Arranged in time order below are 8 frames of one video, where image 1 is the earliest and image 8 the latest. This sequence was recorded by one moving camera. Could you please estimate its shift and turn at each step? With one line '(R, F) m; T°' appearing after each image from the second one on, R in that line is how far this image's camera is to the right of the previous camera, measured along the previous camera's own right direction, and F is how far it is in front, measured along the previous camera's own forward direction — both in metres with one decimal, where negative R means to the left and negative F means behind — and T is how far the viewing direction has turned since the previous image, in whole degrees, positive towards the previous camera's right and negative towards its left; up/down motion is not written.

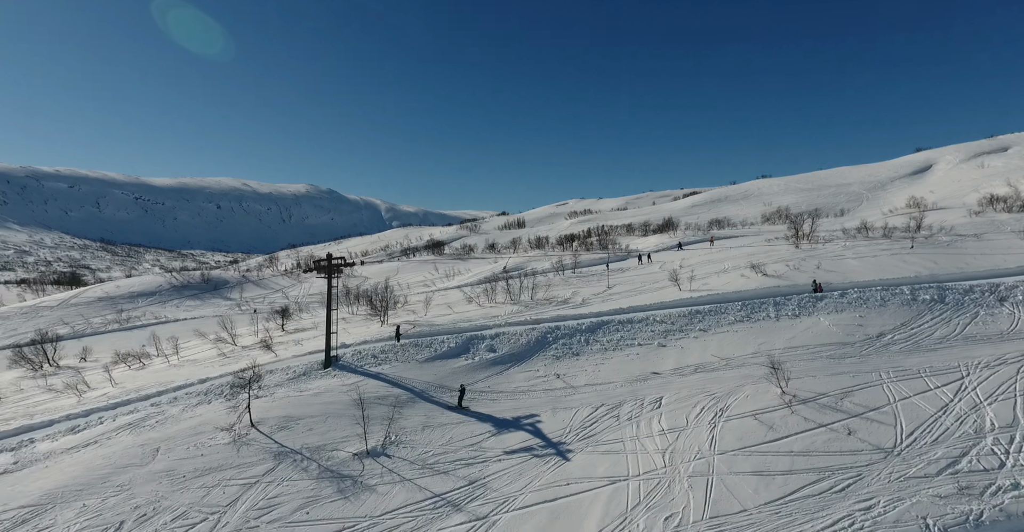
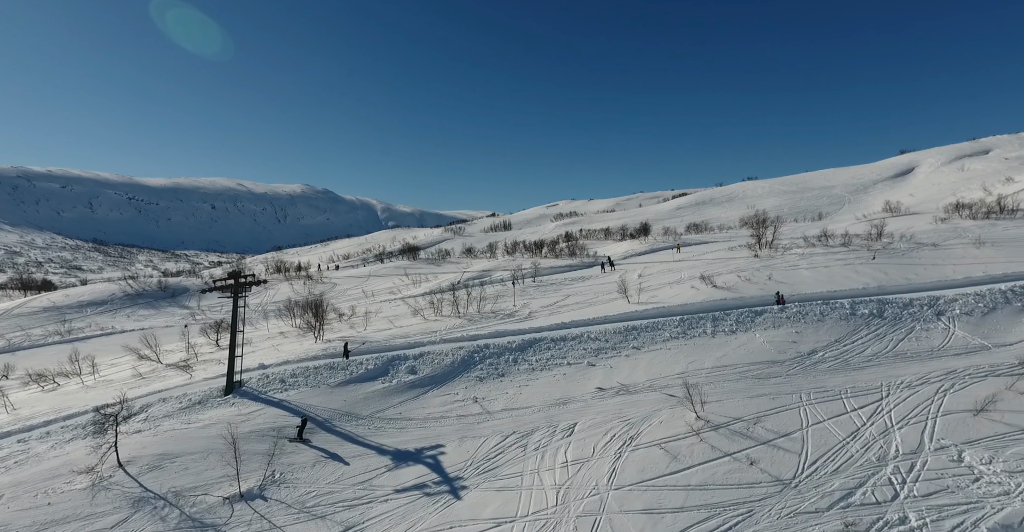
(+1.4, +0.2) m; +2°
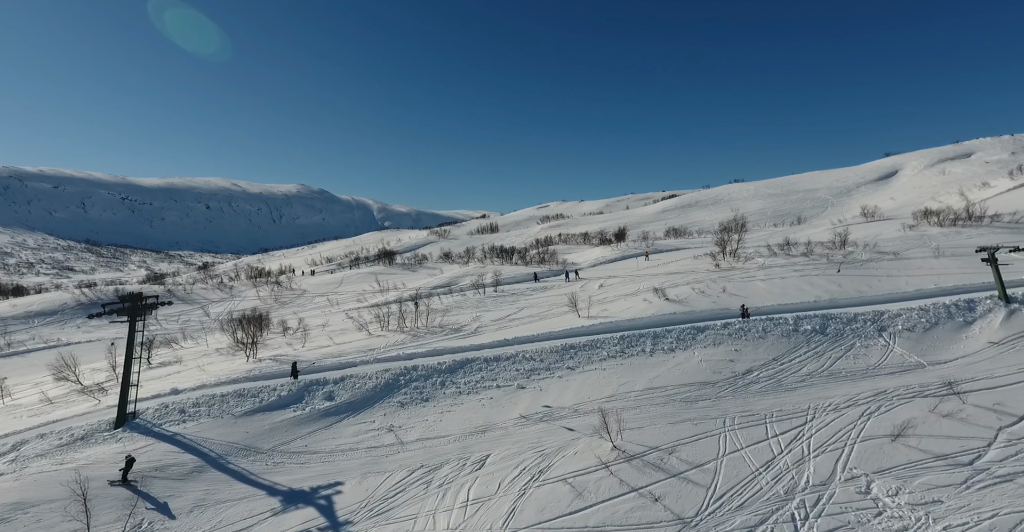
(+1.3, +0.3) m; +2°
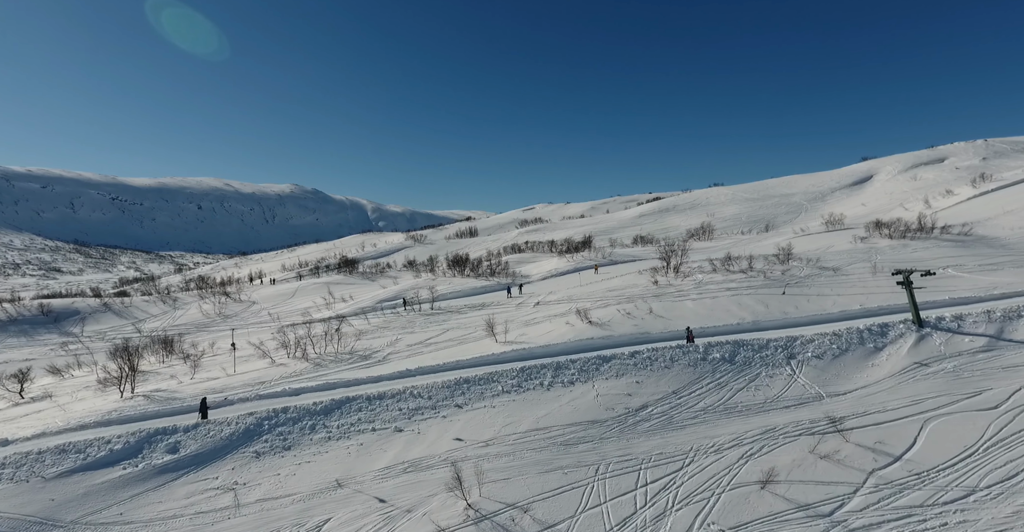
(+2.2, +0.5) m; +3°
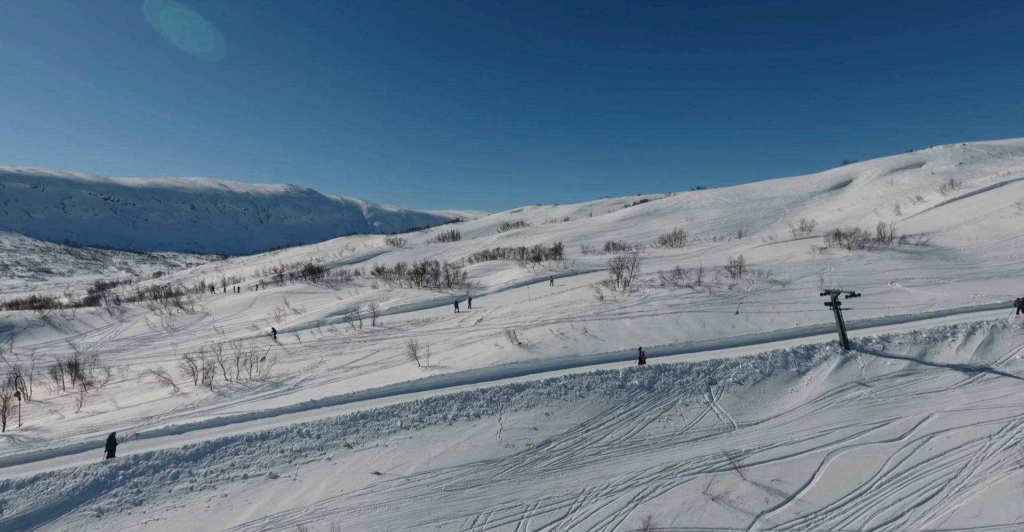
(+2.0, +0.5) m; +3°
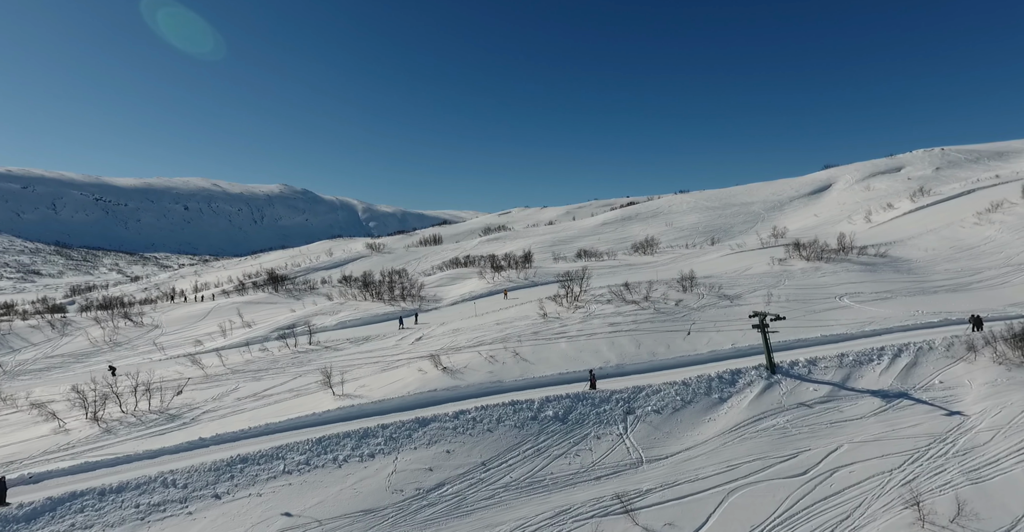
(+2.1, +0.5) m; +3°
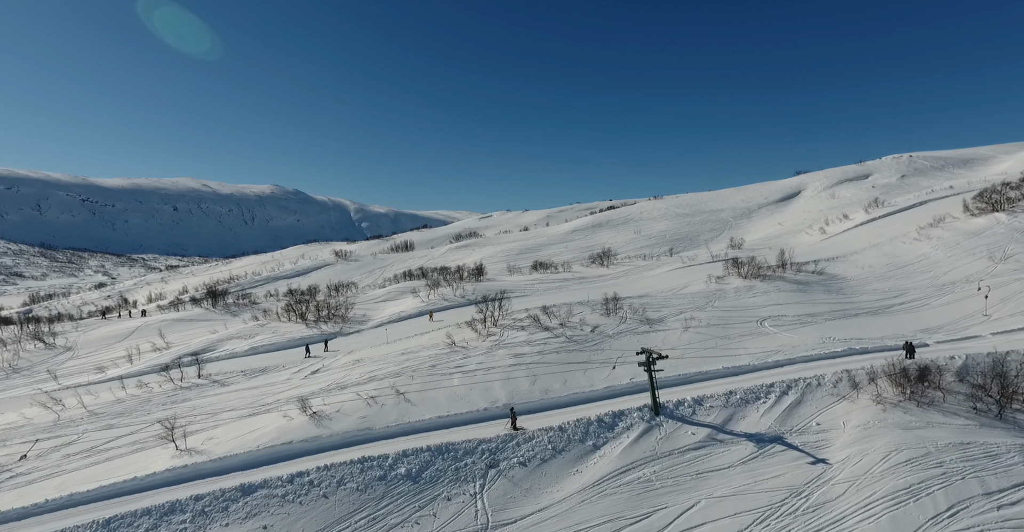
(+3.4, +0.9) m; +4°
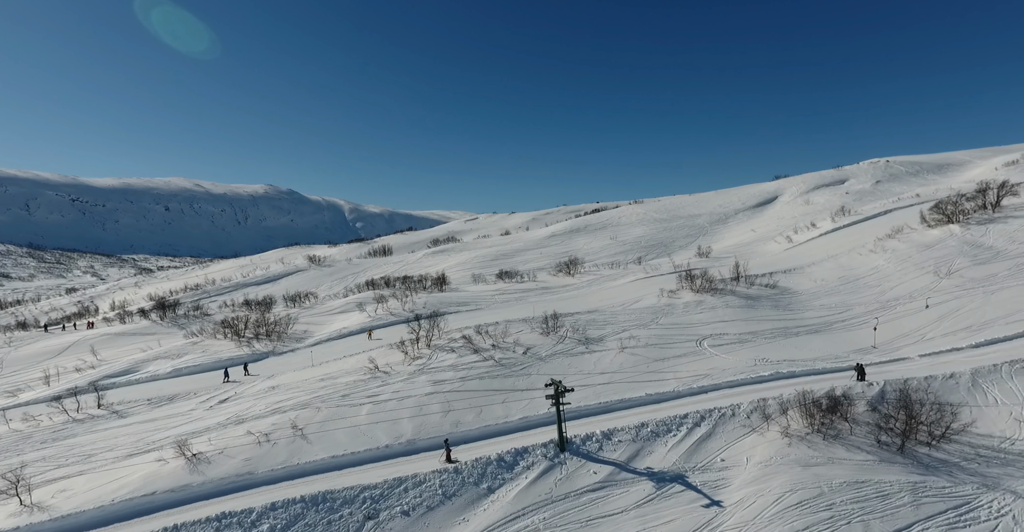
(+2.7, +0.8) m; +3°
